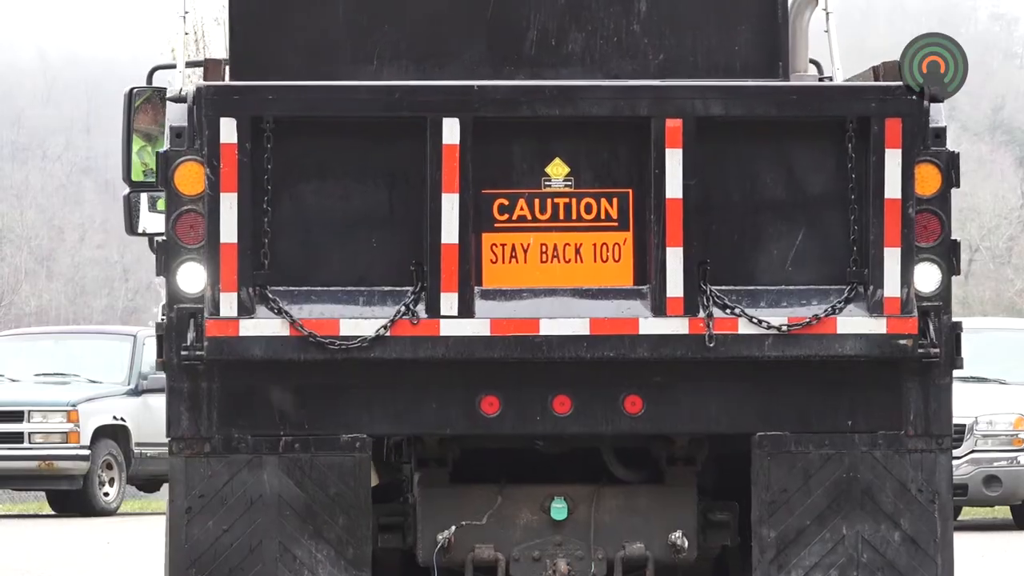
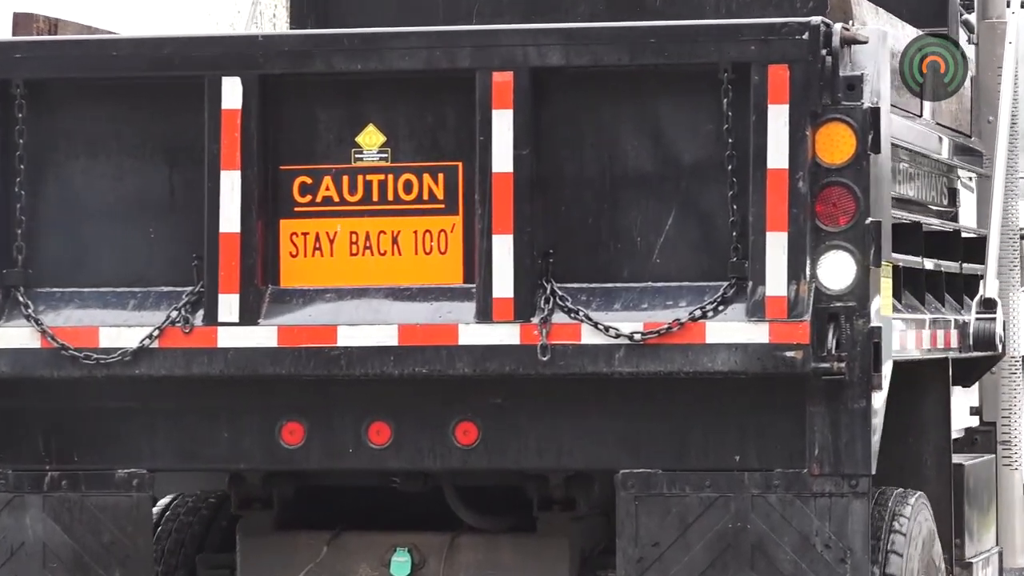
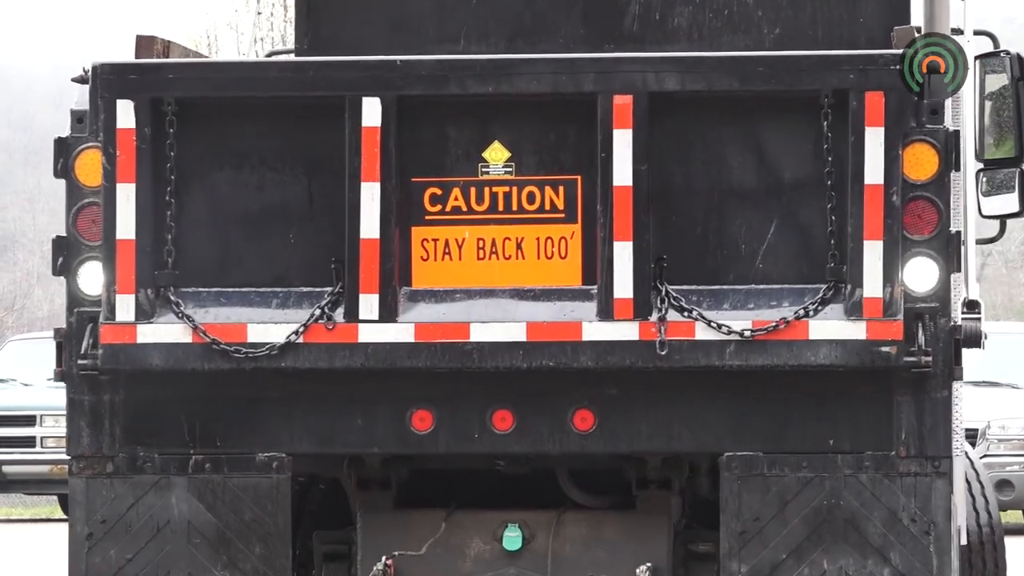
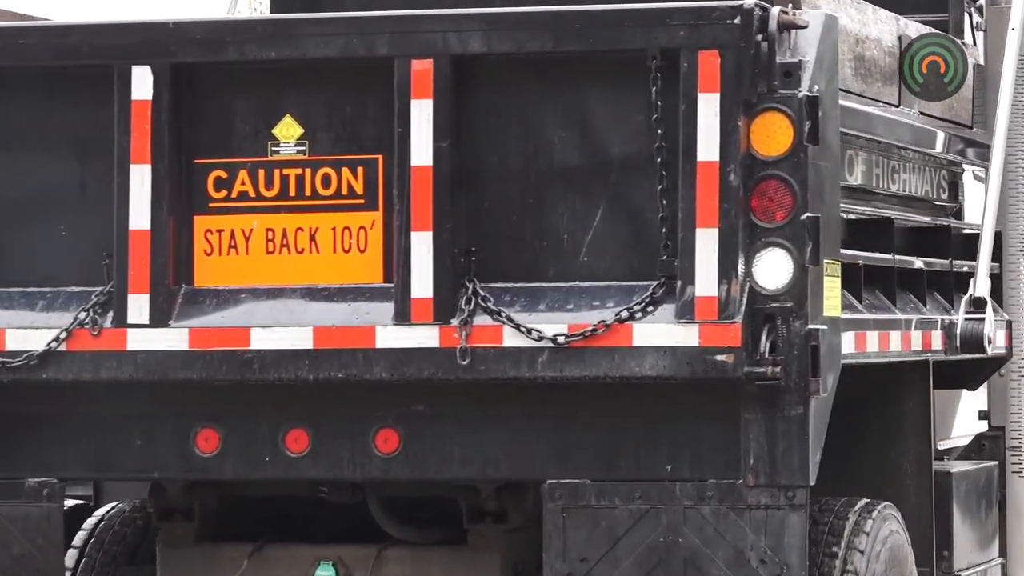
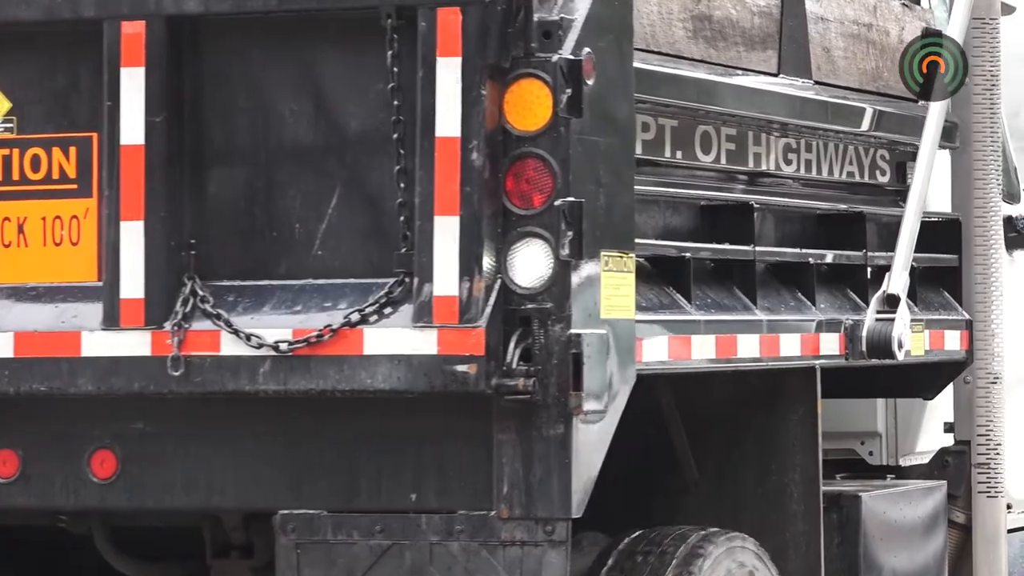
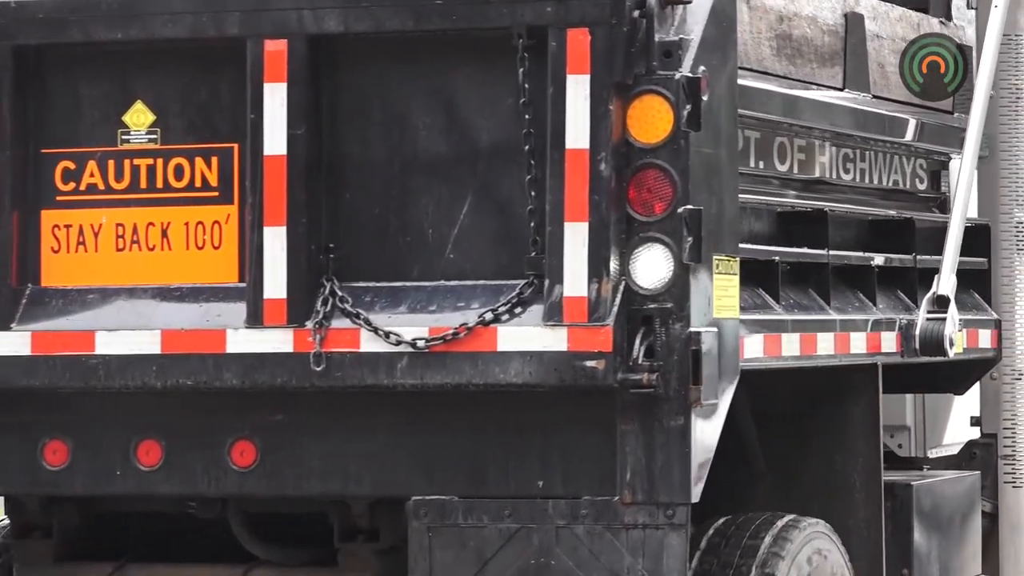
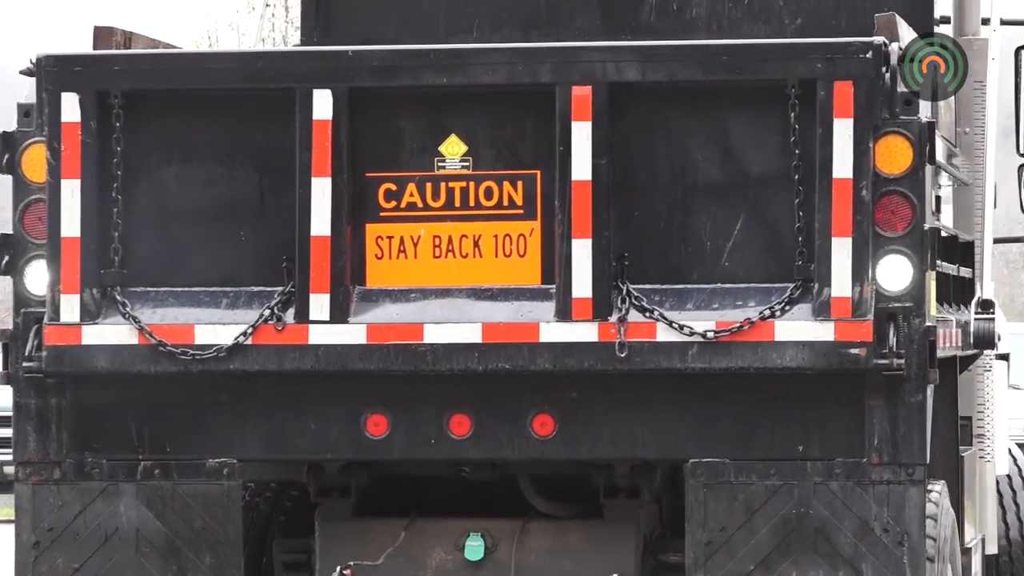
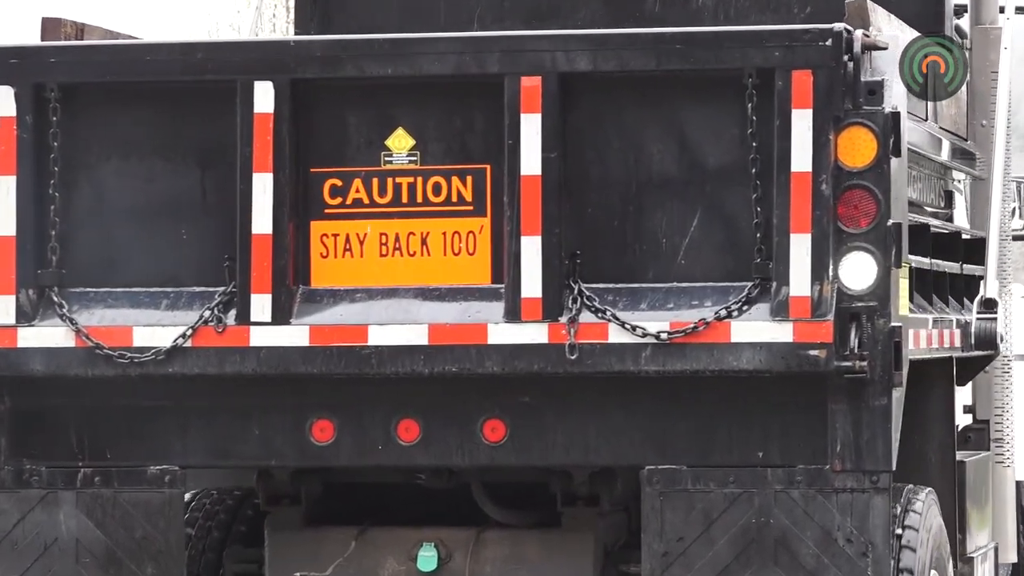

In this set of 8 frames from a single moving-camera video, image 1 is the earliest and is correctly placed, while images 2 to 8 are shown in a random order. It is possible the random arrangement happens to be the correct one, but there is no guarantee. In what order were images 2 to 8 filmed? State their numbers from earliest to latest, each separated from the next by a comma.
3, 7, 8, 2, 4, 6, 5
